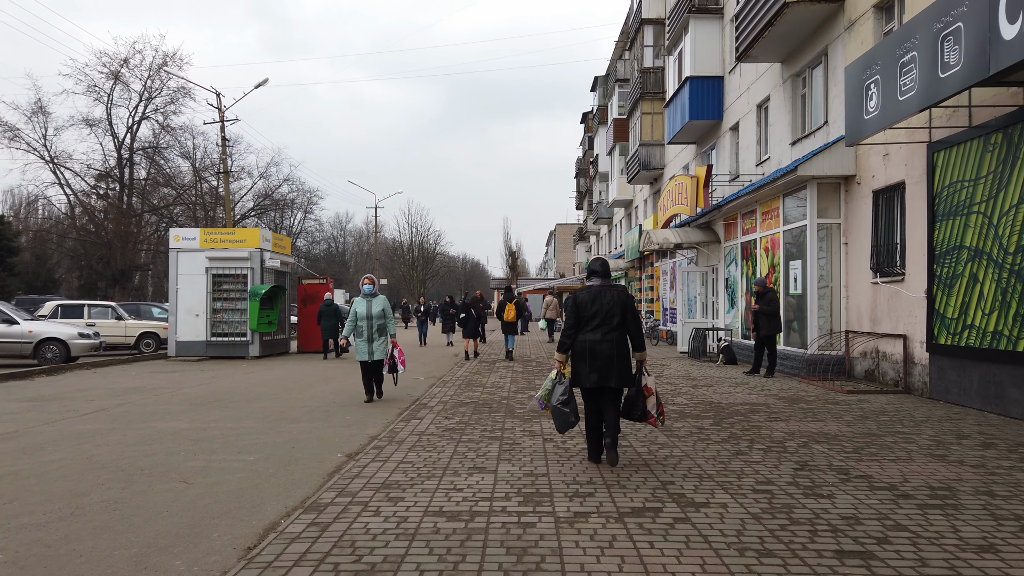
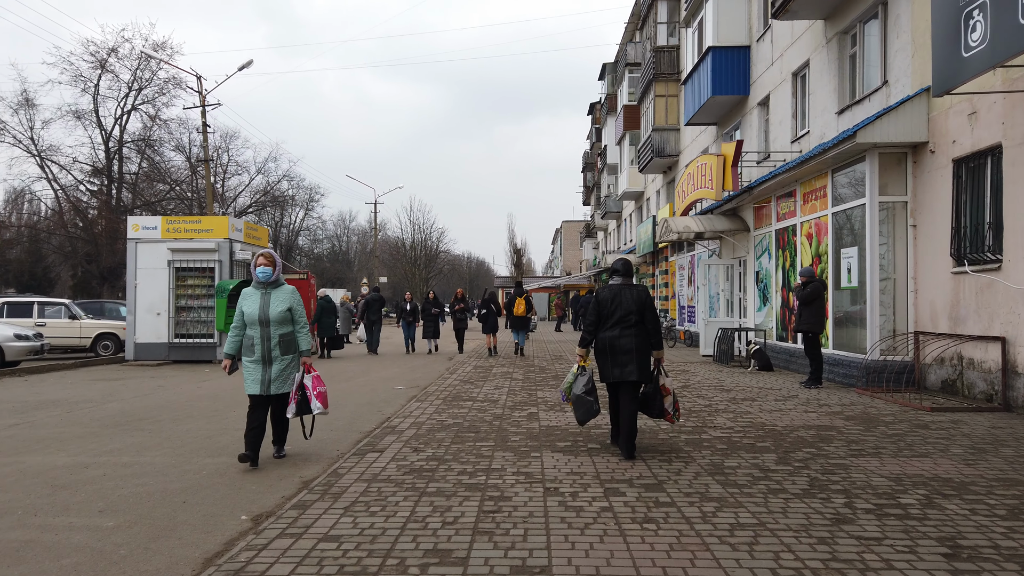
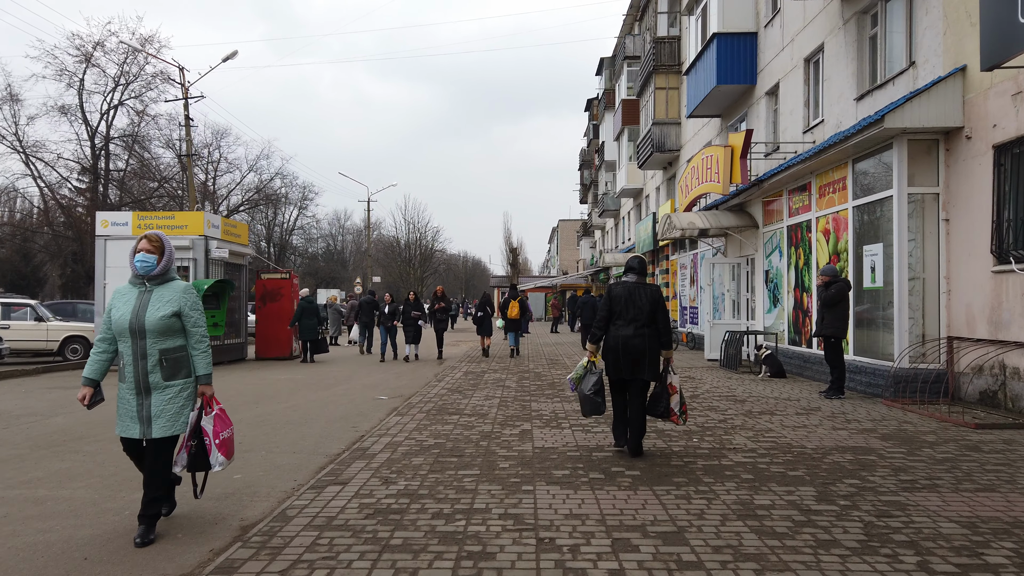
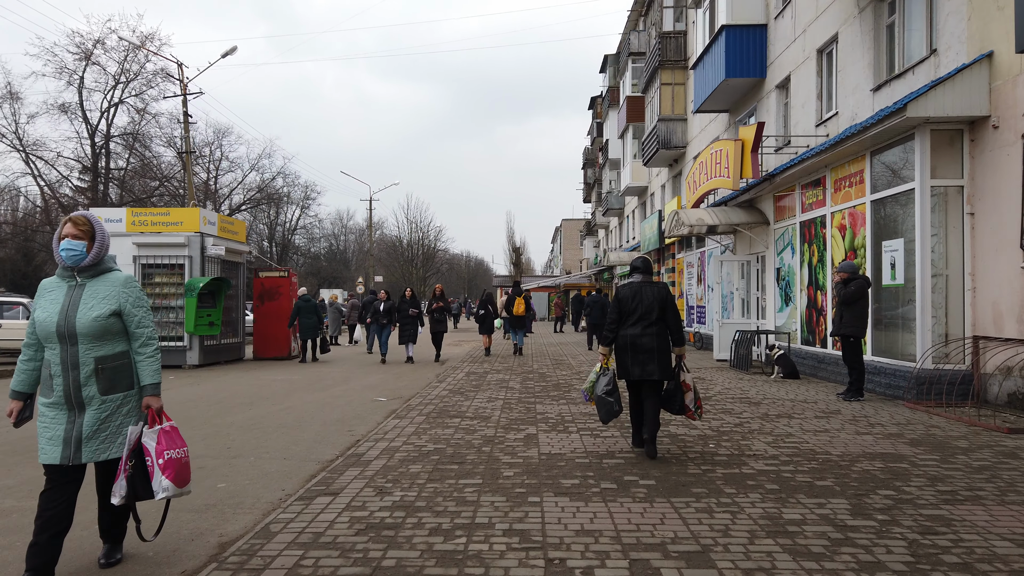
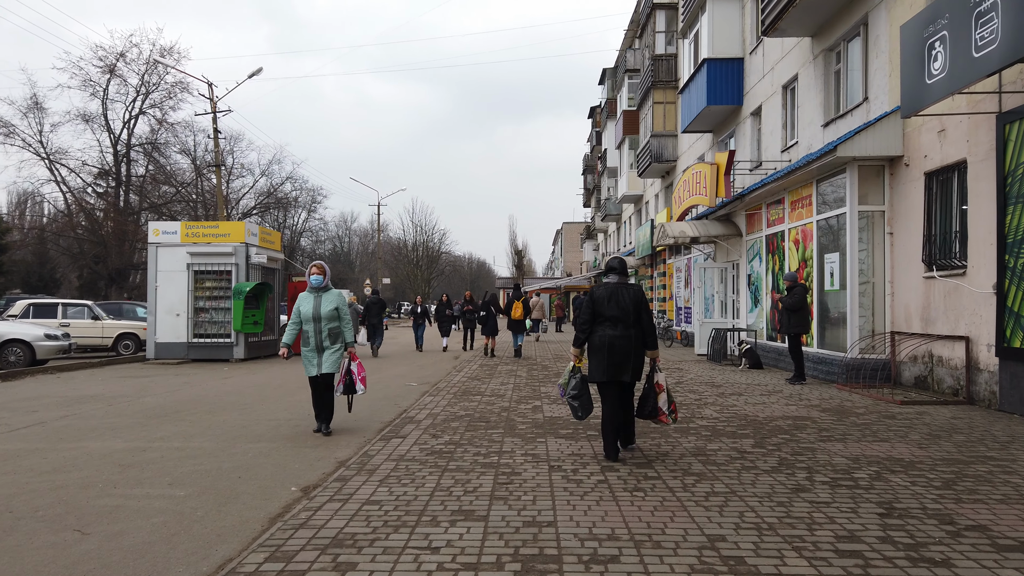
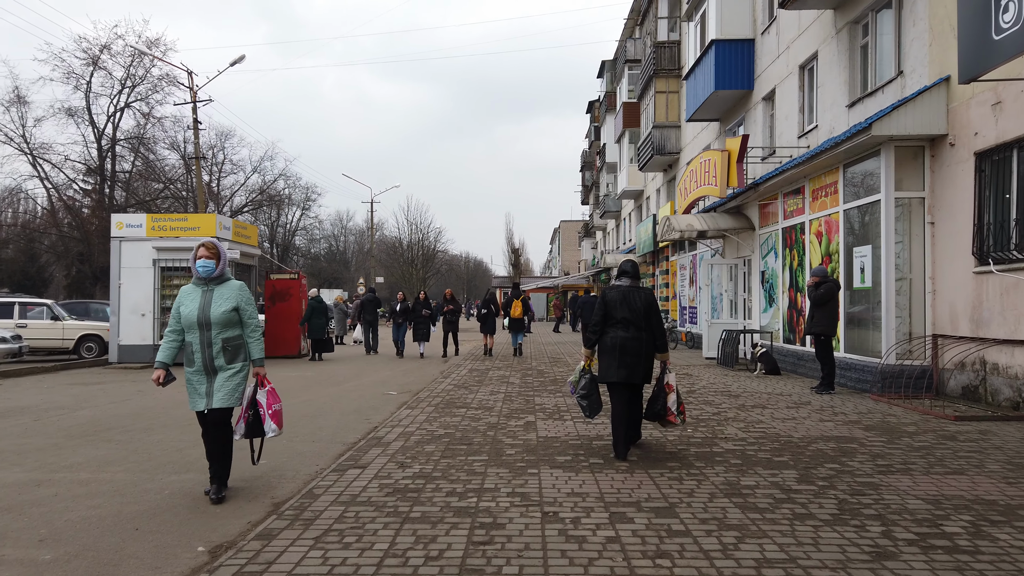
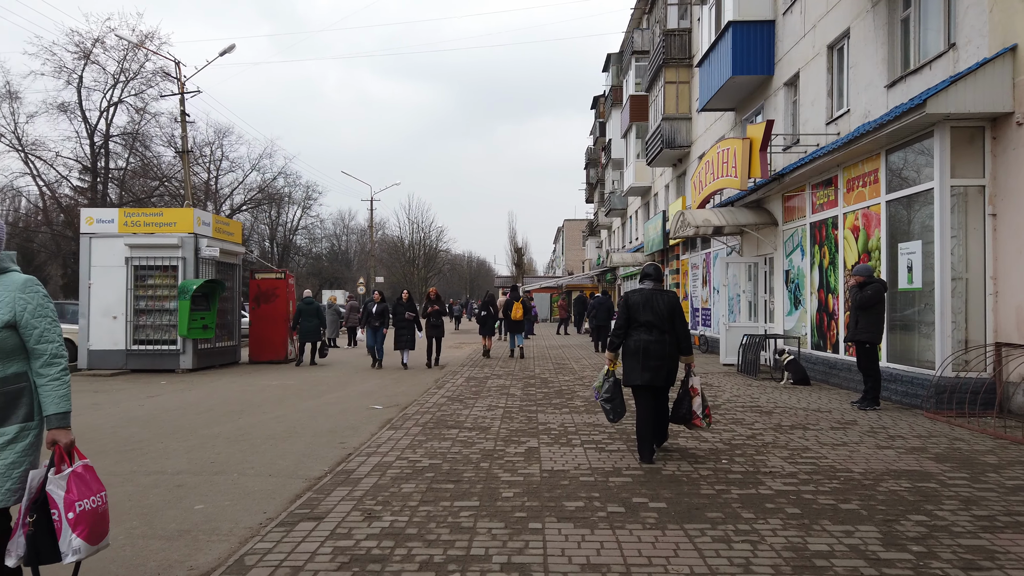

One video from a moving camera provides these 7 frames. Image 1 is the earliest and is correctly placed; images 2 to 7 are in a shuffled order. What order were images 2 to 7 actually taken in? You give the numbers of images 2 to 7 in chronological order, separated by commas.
5, 2, 6, 3, 4, 7
